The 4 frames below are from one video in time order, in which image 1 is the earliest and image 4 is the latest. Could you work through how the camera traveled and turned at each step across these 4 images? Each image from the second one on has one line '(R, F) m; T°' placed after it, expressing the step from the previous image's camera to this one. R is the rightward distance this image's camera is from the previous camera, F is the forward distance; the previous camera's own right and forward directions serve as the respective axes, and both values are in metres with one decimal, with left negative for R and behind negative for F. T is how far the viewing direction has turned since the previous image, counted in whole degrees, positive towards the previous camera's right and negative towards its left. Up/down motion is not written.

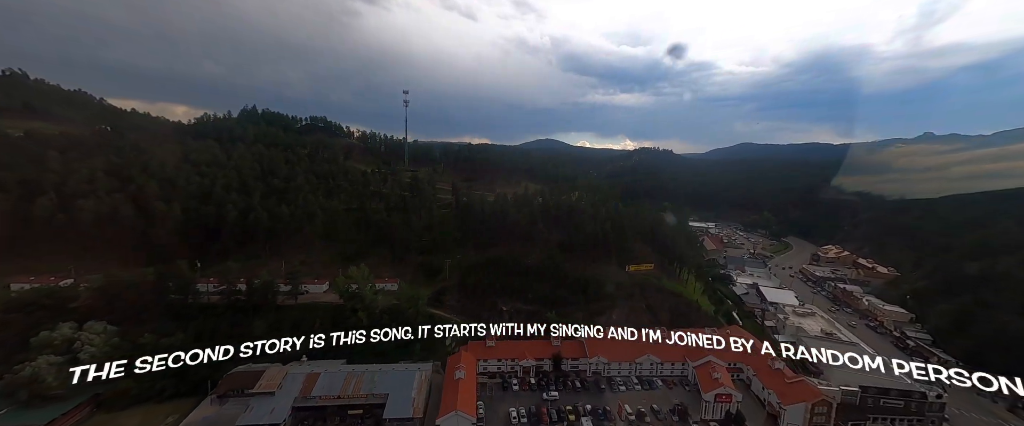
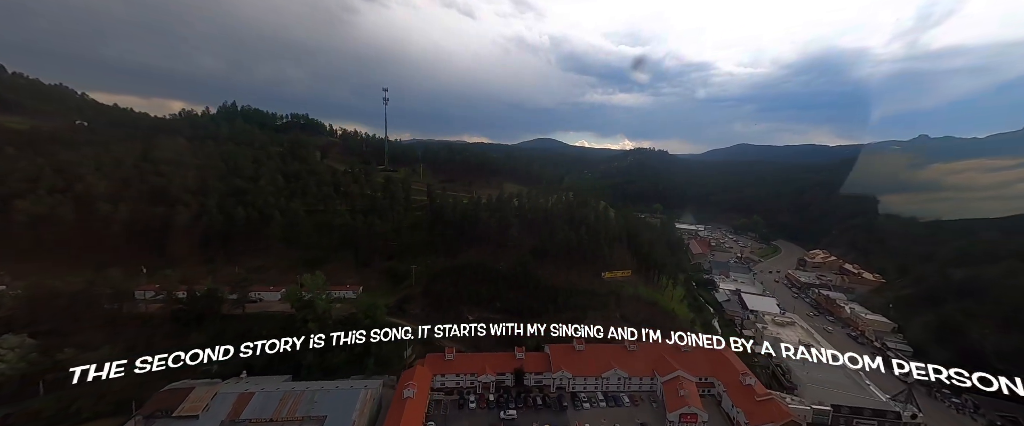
(+1.7, +0.9) m; 0°
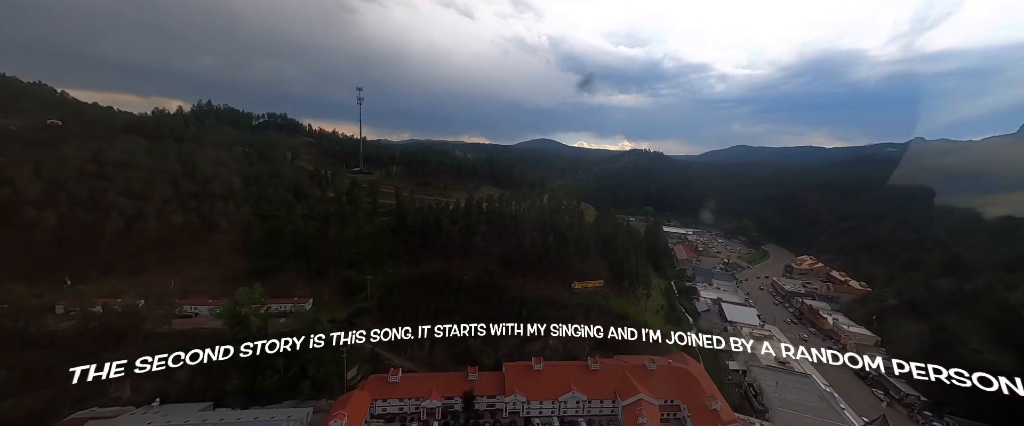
(+2.1, +1.2) m; 0°
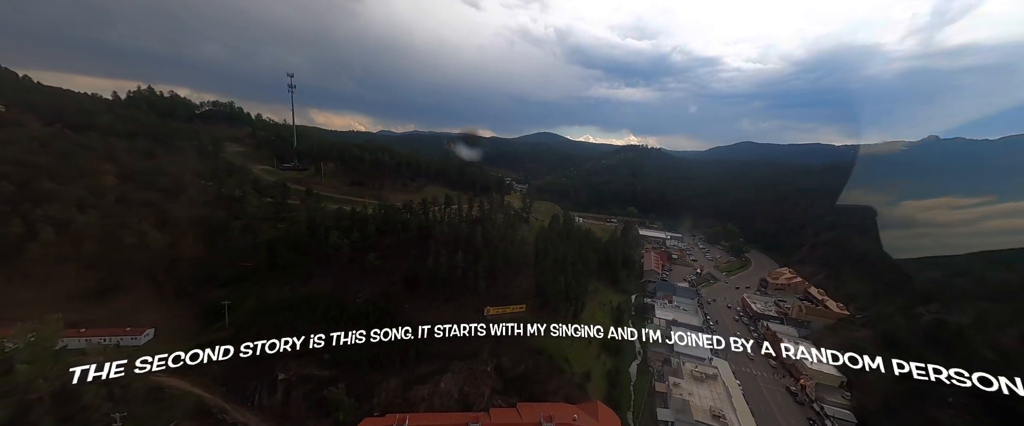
(+5.5, +3.6) m; -1°
